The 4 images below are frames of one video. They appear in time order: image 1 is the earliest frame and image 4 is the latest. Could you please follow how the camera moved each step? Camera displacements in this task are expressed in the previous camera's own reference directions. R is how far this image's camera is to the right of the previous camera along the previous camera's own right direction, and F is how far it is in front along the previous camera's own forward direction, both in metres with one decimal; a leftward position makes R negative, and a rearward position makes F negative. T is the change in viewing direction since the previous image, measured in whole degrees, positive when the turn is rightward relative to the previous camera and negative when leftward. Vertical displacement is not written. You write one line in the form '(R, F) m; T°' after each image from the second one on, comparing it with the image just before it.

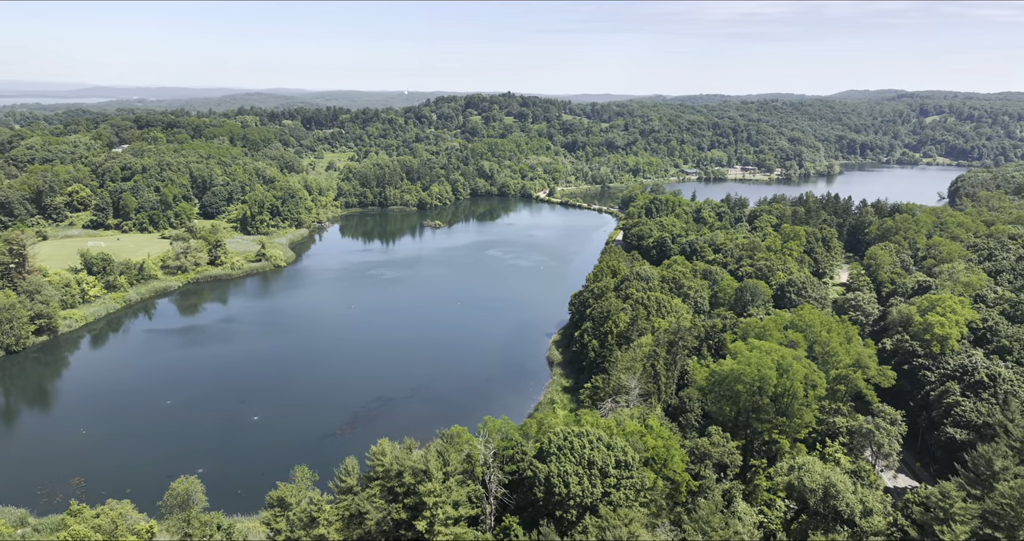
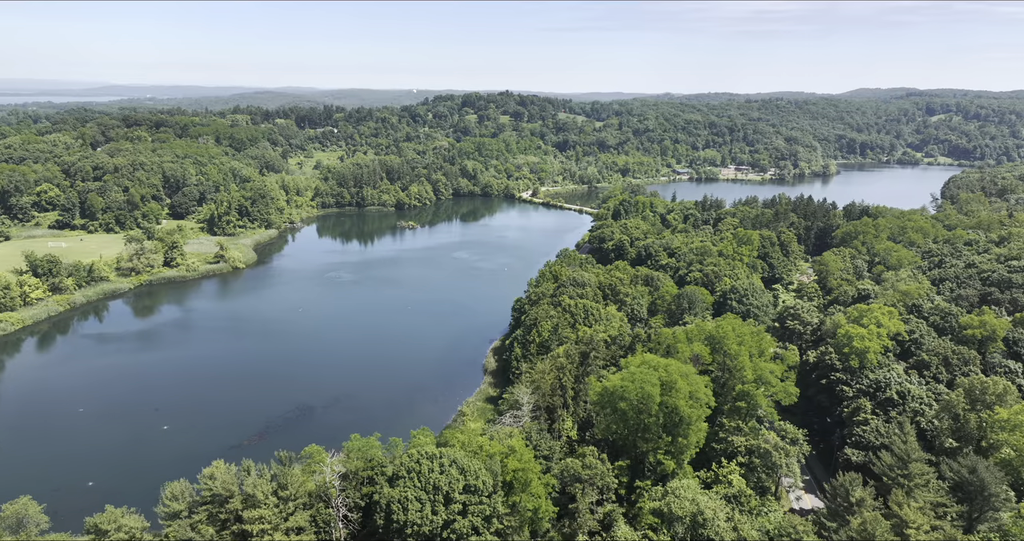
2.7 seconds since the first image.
(+4.7, +1.2) m; -1°
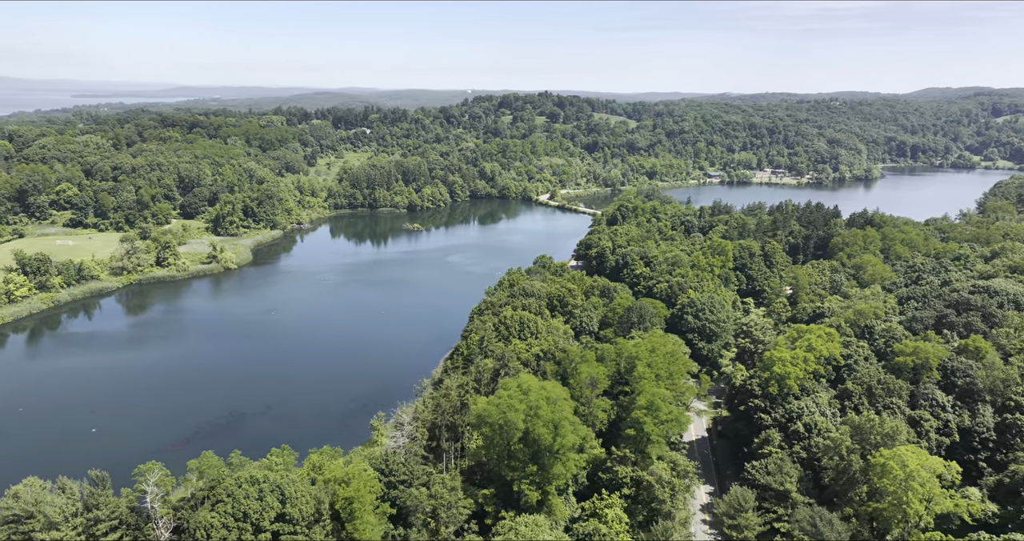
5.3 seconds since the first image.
(+6.2, +1.5) m; -4°
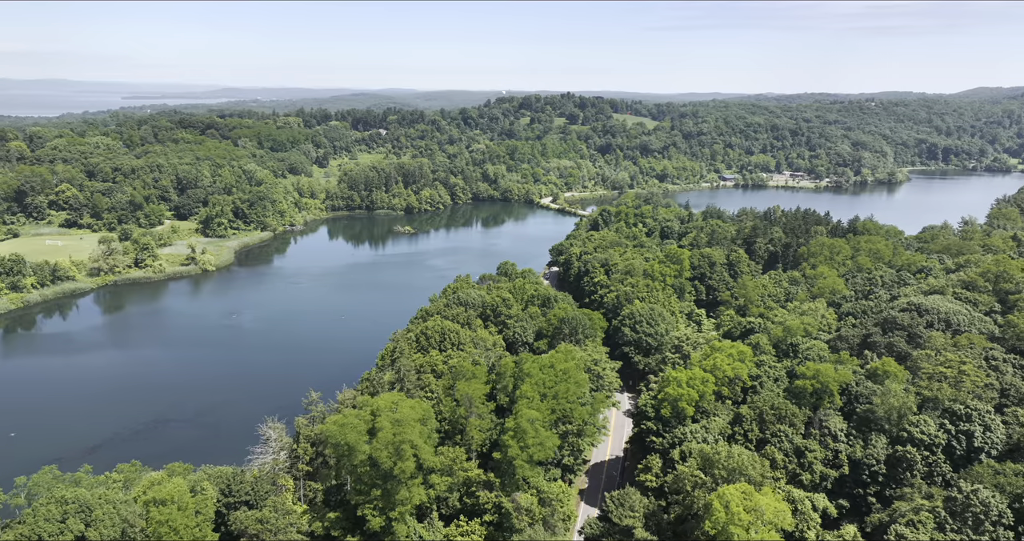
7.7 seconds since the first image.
(+5.7, +1.3) m; -3°
